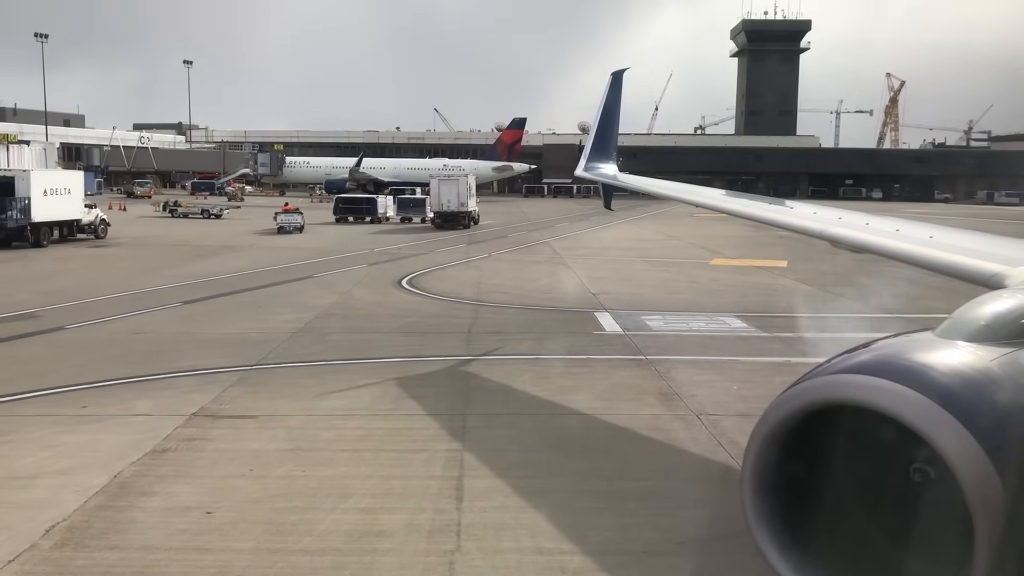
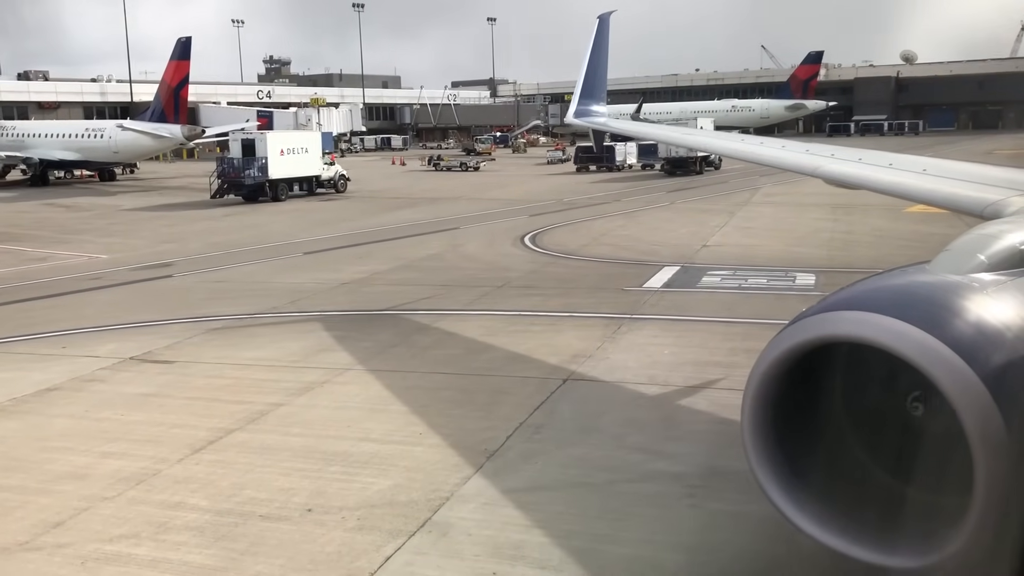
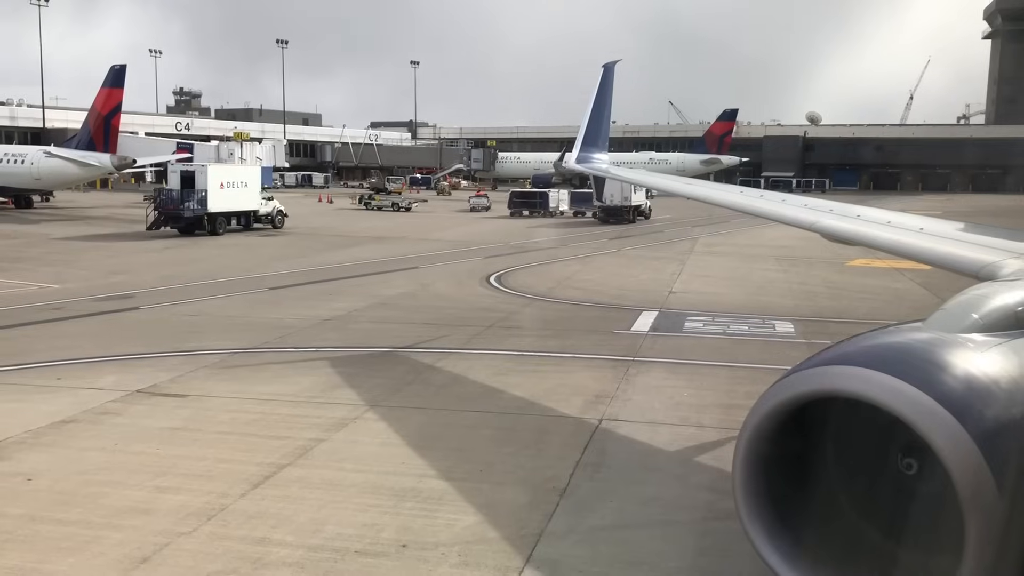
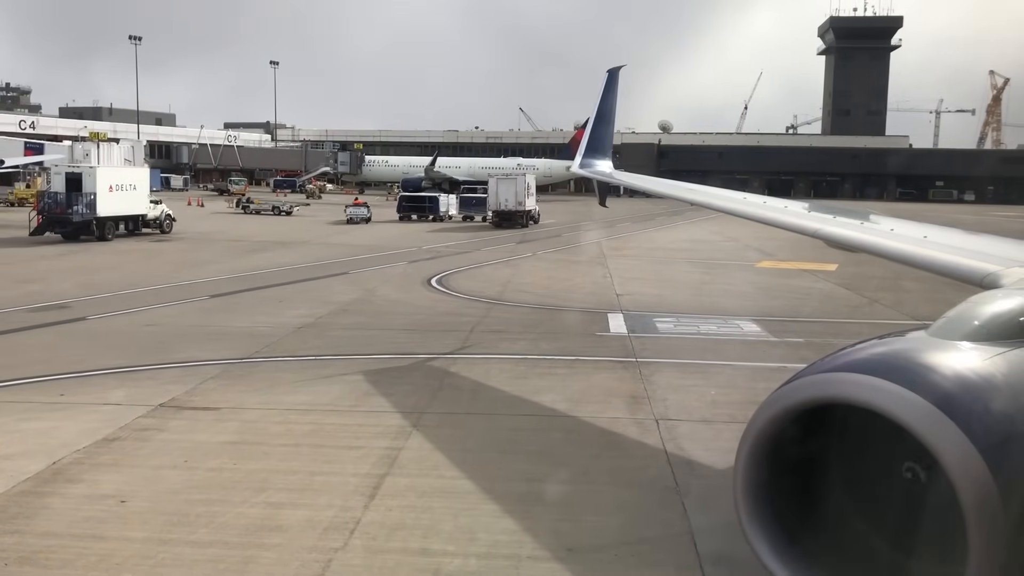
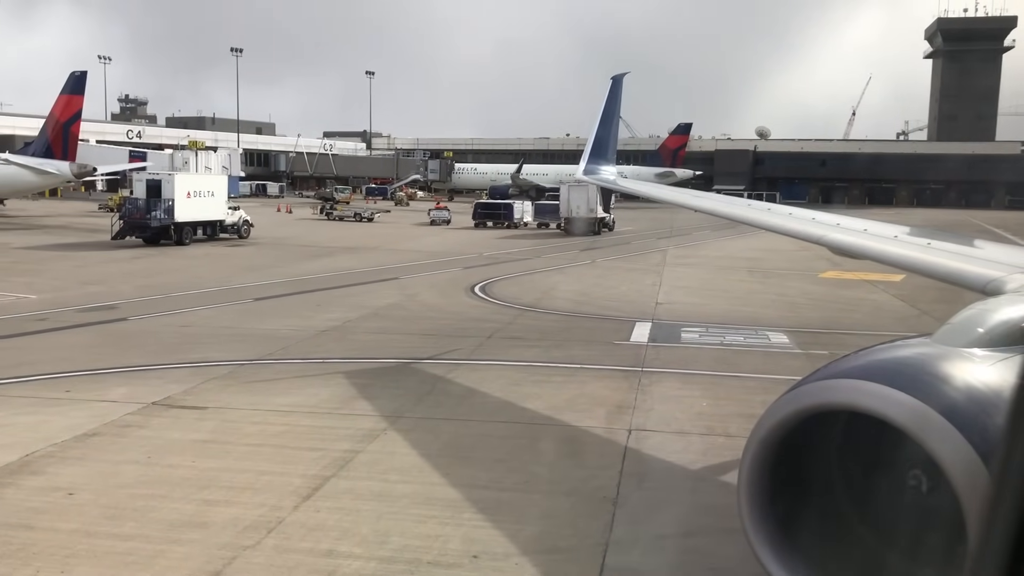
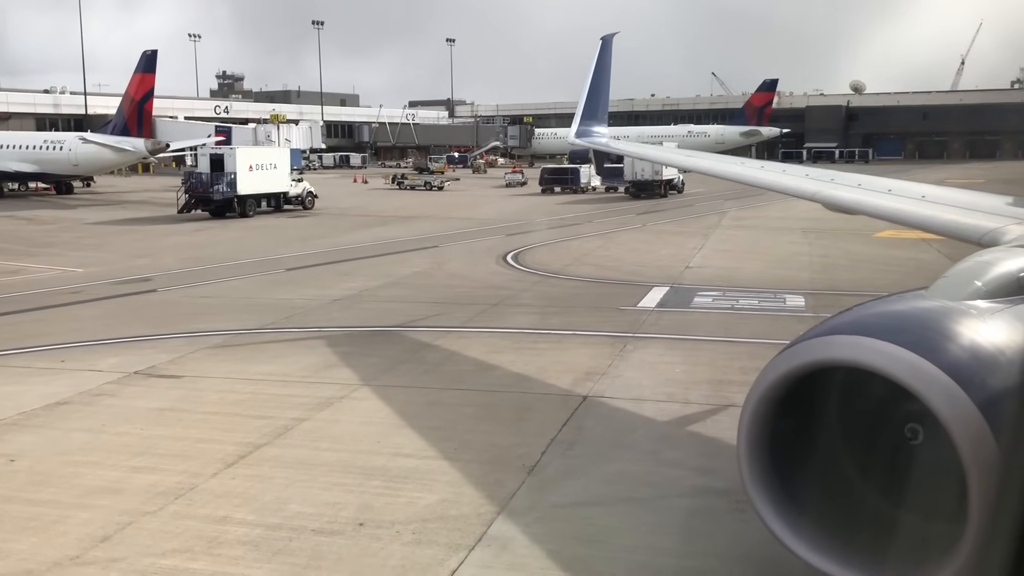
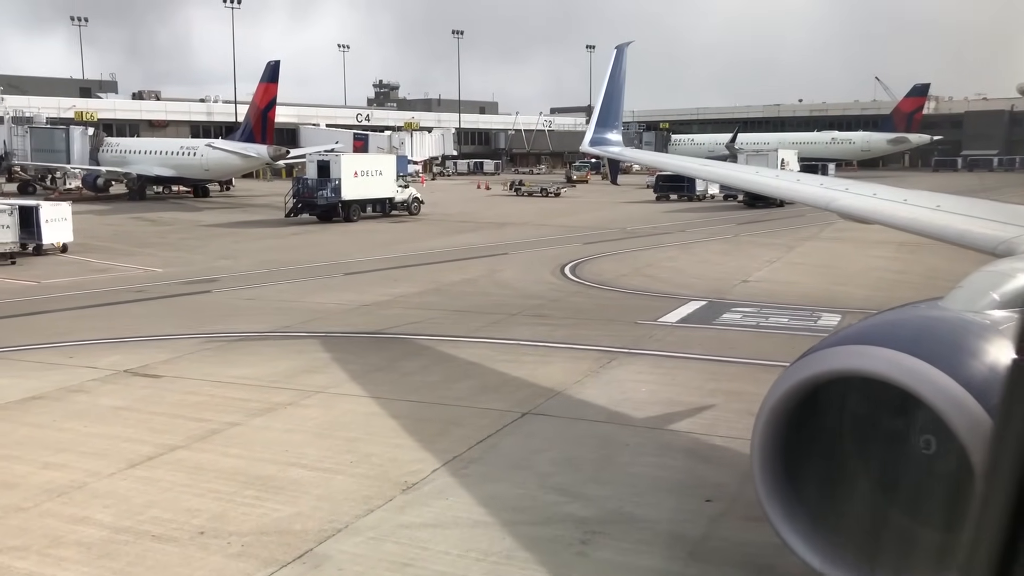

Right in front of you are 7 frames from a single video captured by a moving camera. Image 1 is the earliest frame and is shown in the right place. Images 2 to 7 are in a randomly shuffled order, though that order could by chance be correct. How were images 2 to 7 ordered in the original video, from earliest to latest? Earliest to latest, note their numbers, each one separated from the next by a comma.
4, 5, 3, 6, 2, 7
